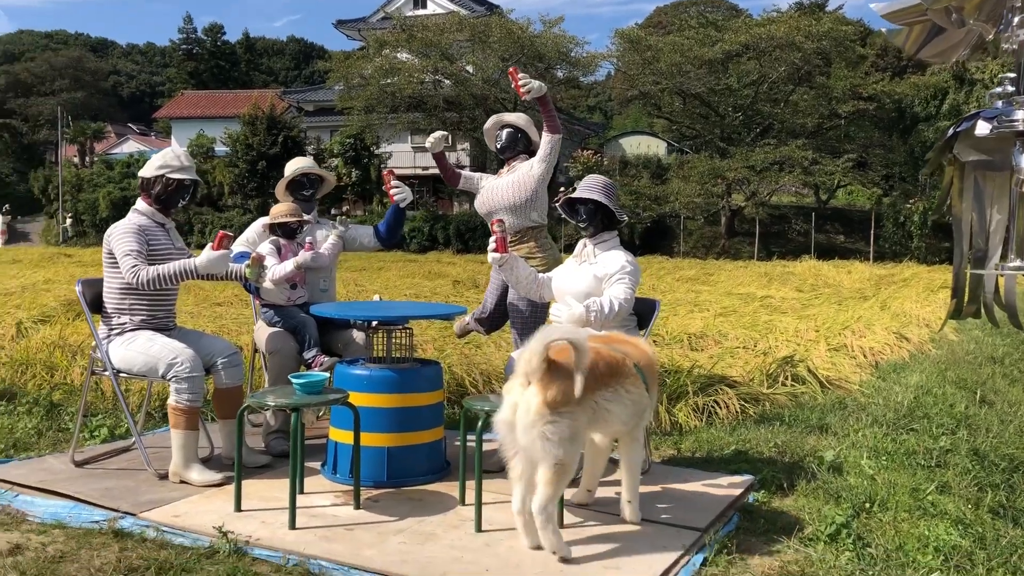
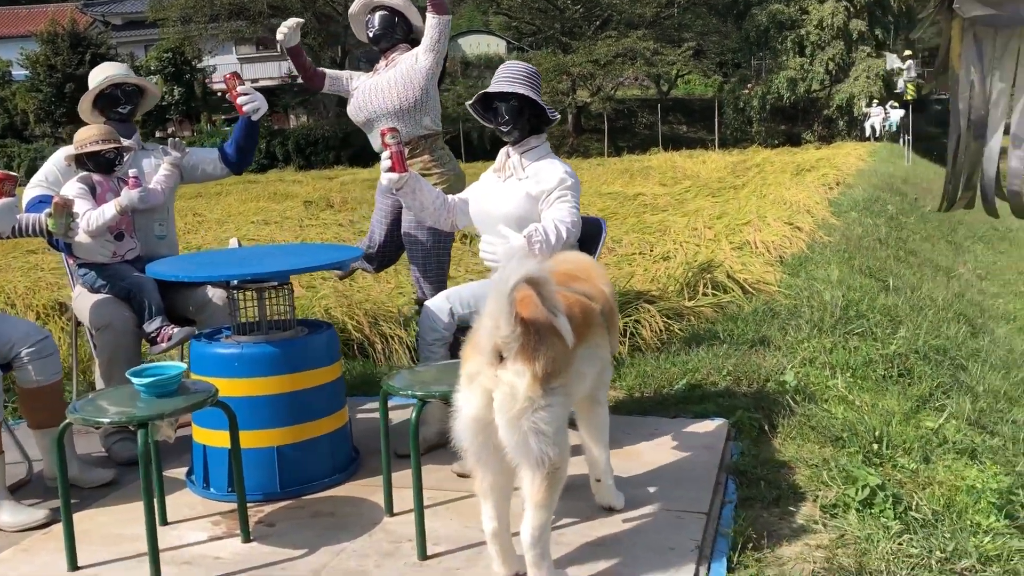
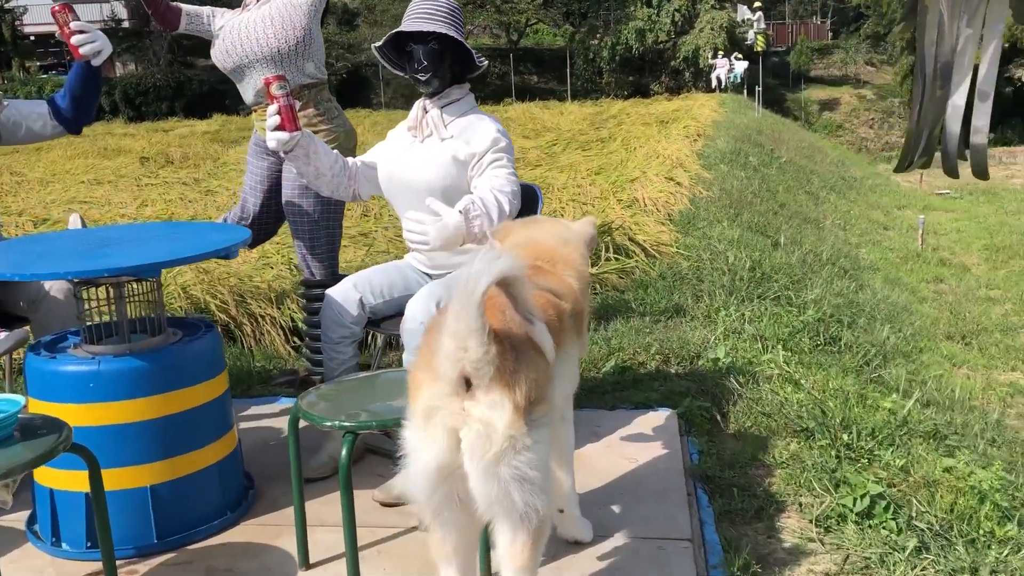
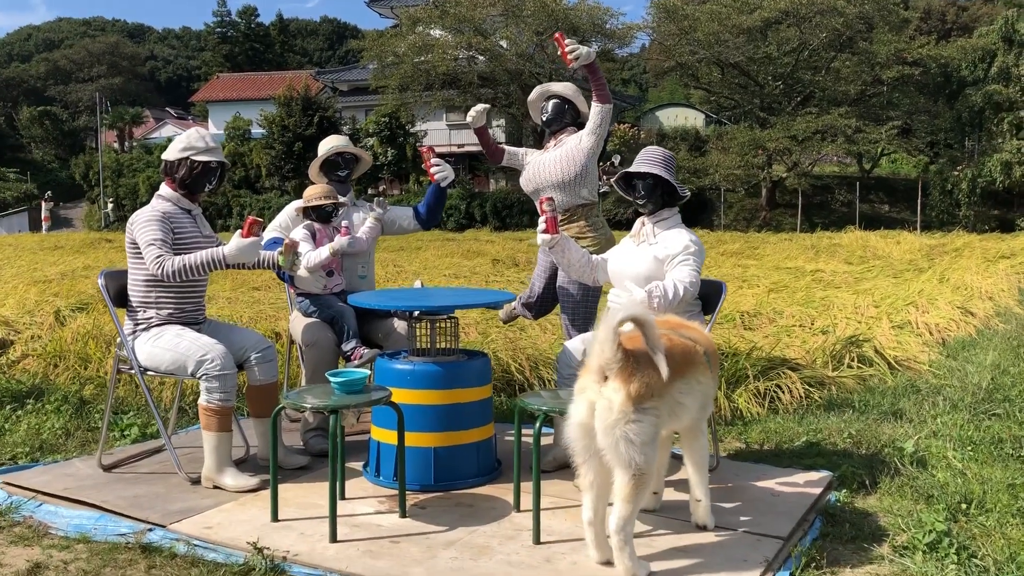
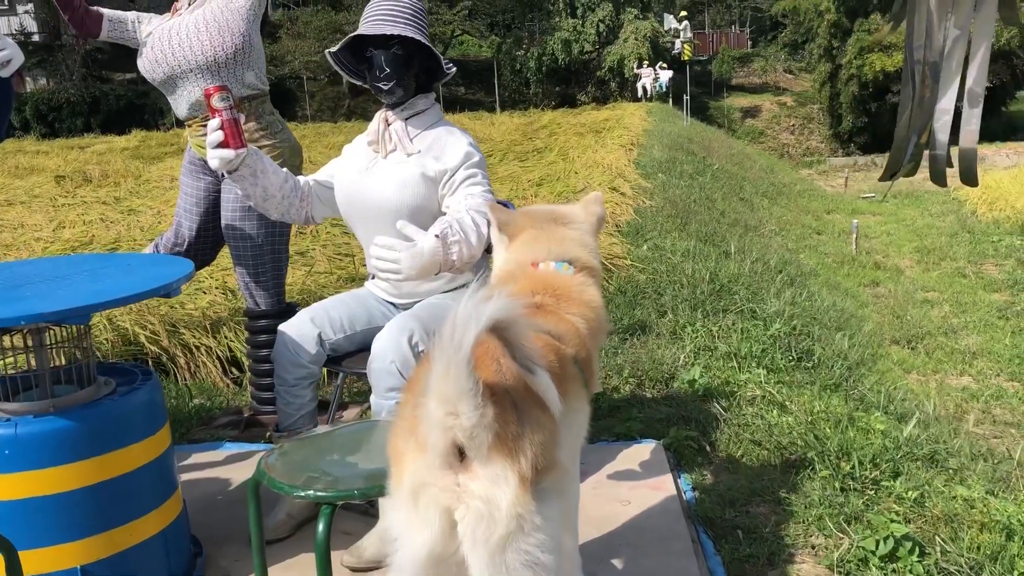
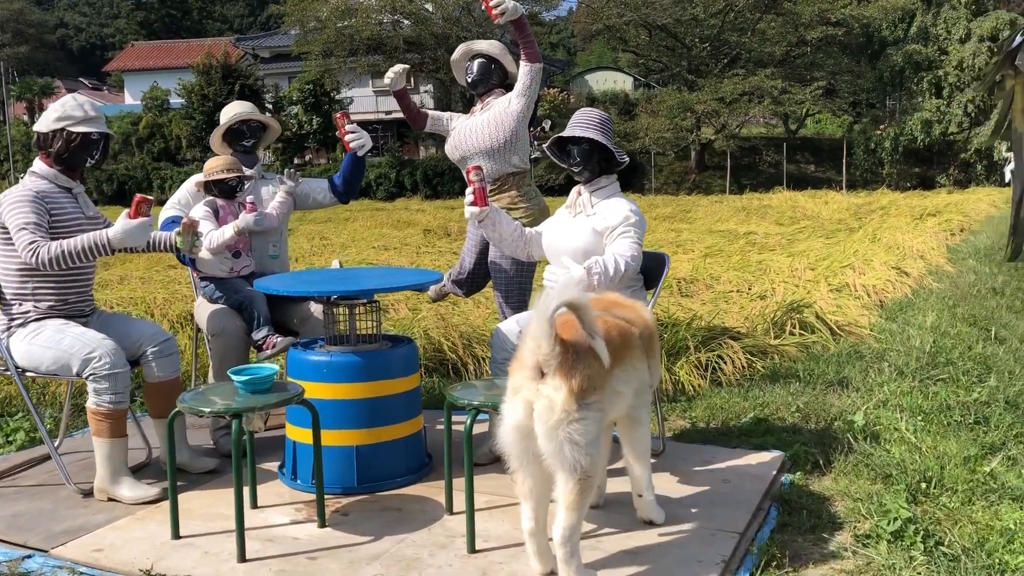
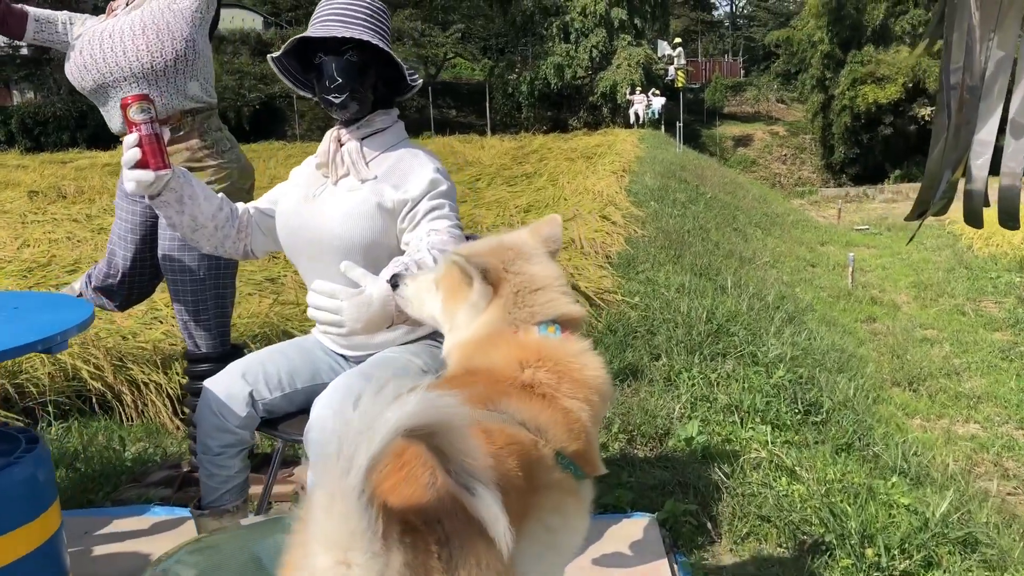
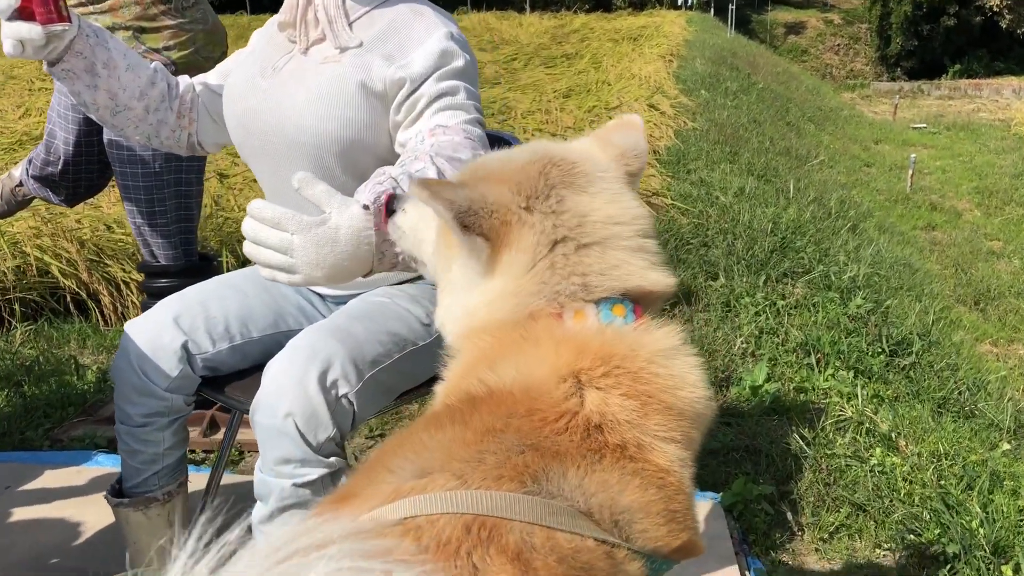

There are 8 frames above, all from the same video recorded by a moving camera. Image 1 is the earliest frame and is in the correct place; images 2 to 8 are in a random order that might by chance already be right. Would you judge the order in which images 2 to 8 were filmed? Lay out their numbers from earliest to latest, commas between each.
4, 6, 2, 3, 5, 7, 8
